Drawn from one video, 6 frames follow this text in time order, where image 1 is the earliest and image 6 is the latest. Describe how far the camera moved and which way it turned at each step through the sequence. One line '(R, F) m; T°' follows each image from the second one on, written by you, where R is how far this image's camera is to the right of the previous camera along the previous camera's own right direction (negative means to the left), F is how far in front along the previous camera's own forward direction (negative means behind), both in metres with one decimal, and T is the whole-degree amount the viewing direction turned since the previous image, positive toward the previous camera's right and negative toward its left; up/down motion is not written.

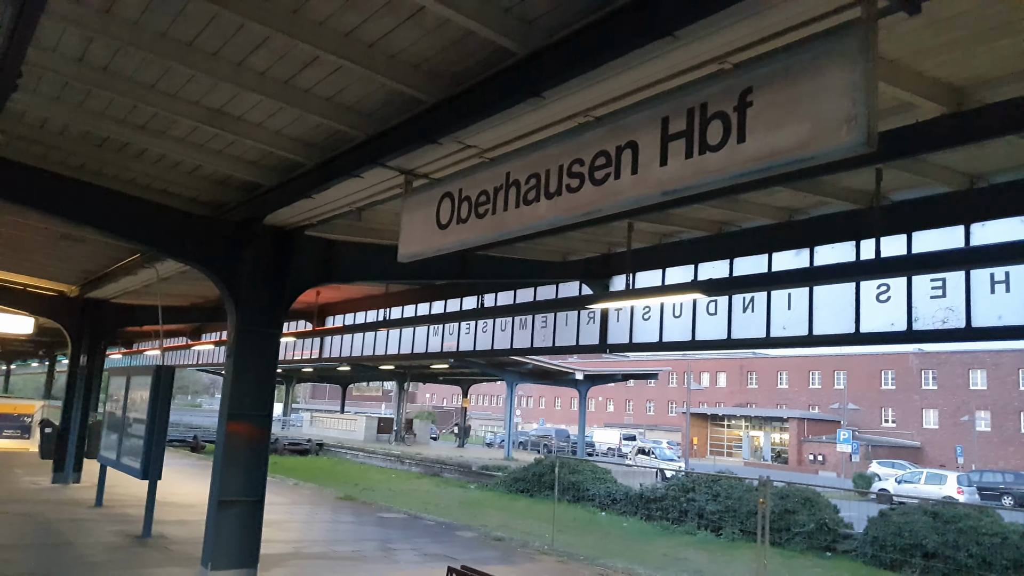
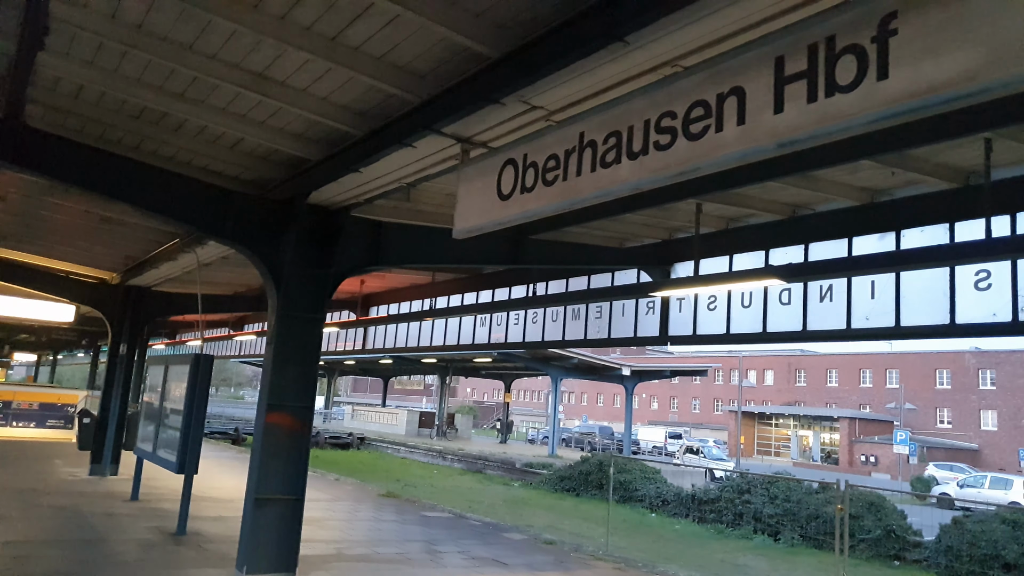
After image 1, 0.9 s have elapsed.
(-0.2, +0.6) m; -3°
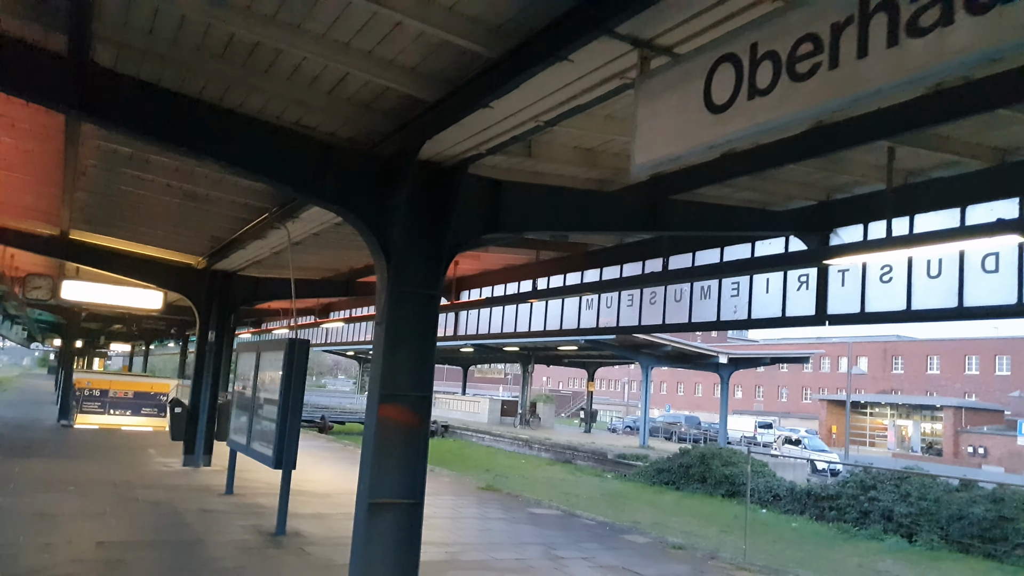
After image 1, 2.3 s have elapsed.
(-0.7, +1.3) m; -5°
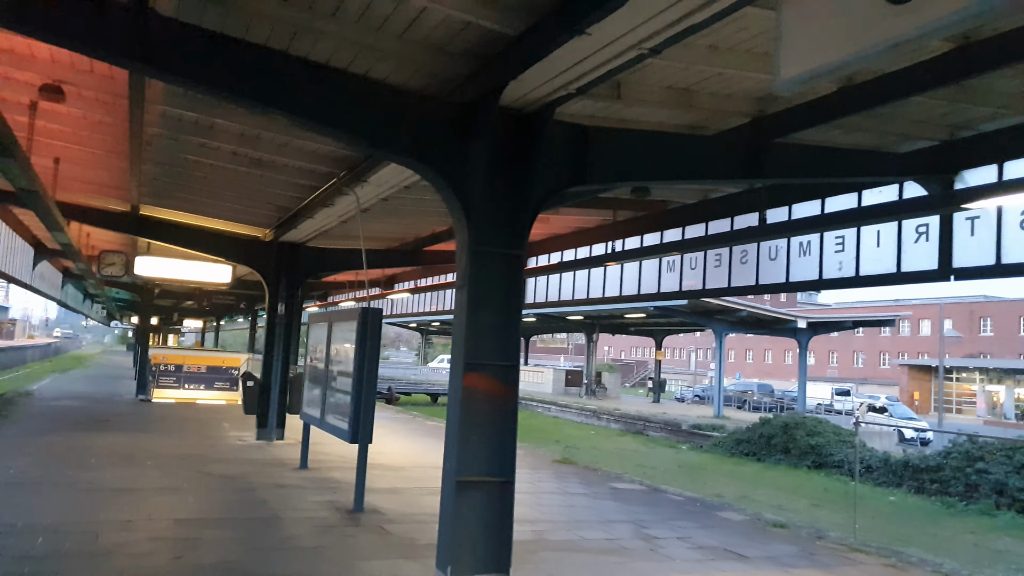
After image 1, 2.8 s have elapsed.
(-0.3, +0.6) m; -4°
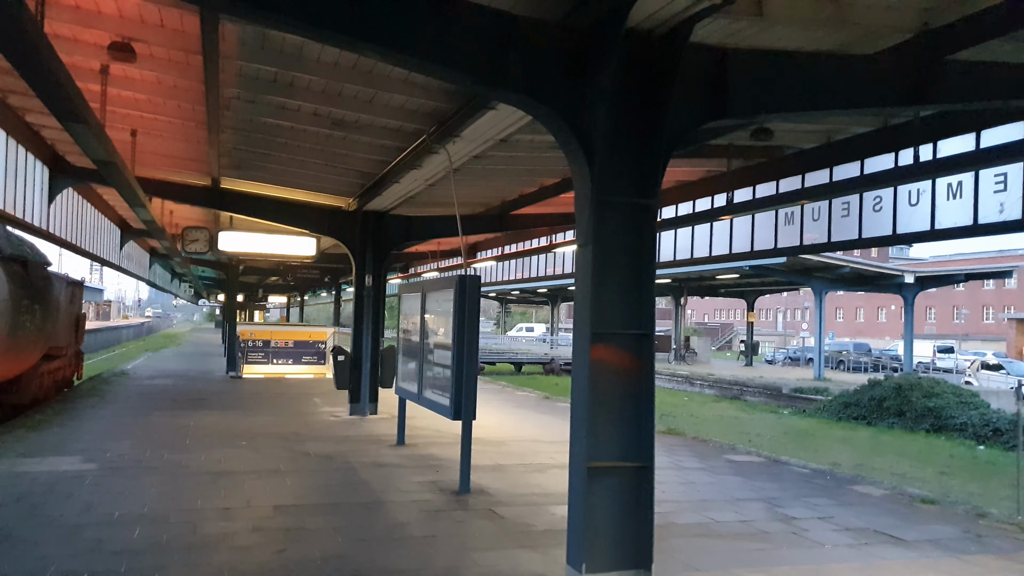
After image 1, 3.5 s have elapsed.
(-0.4, +0.8) m; -5°
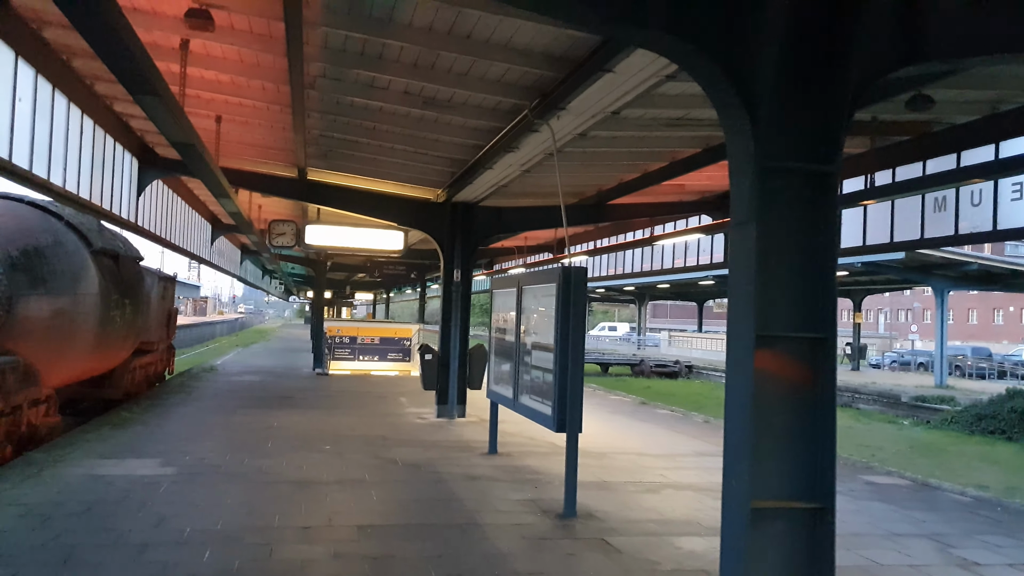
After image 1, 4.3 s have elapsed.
(-0.3, +1.0) m; -6°
